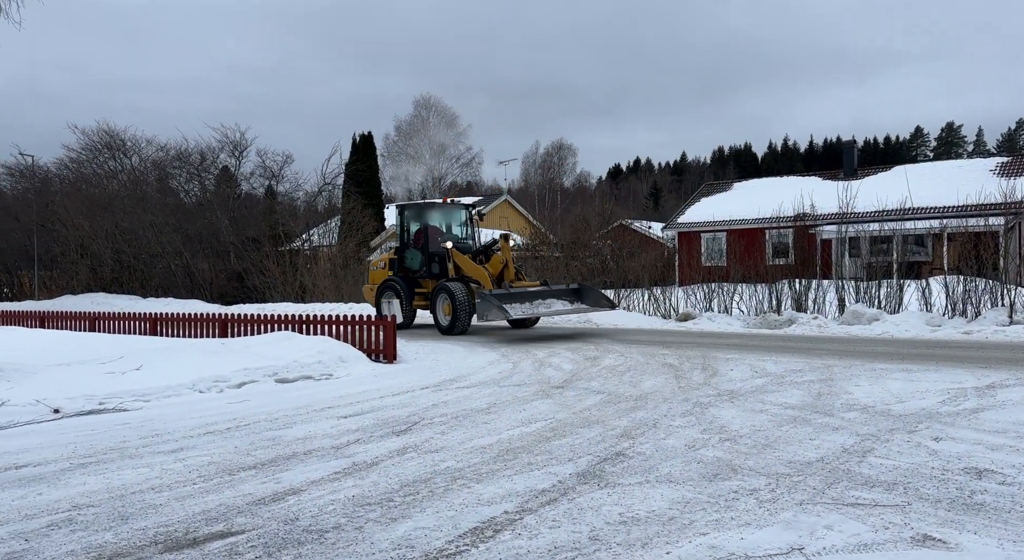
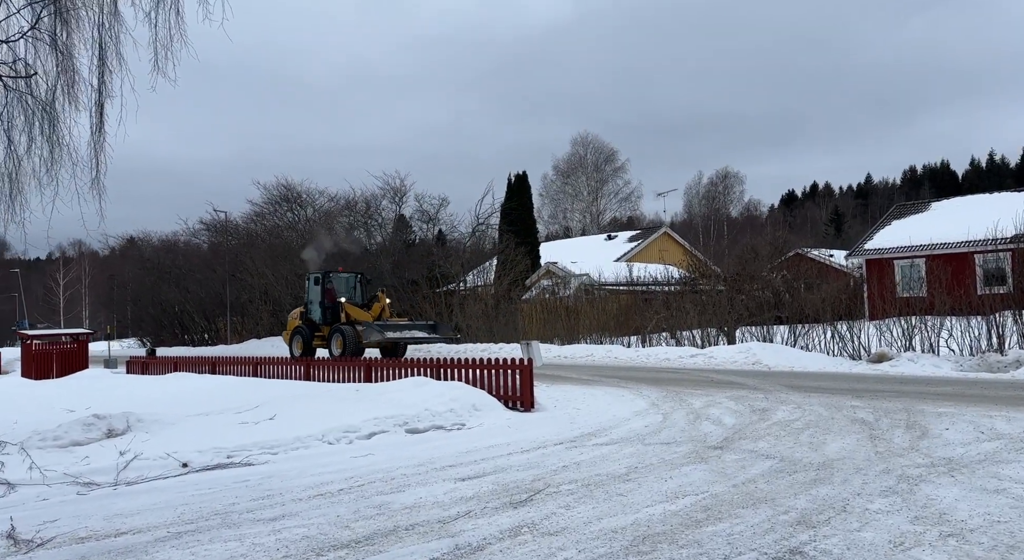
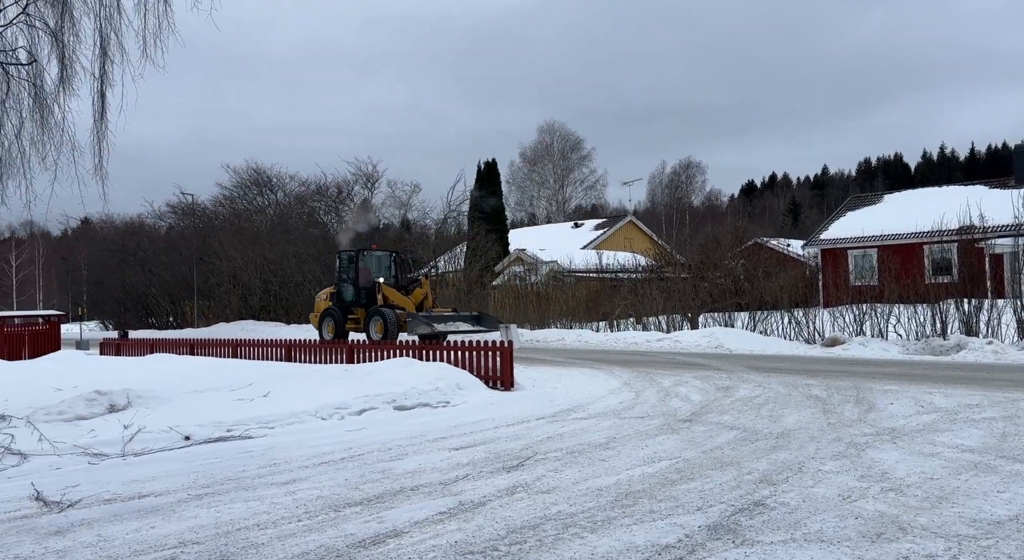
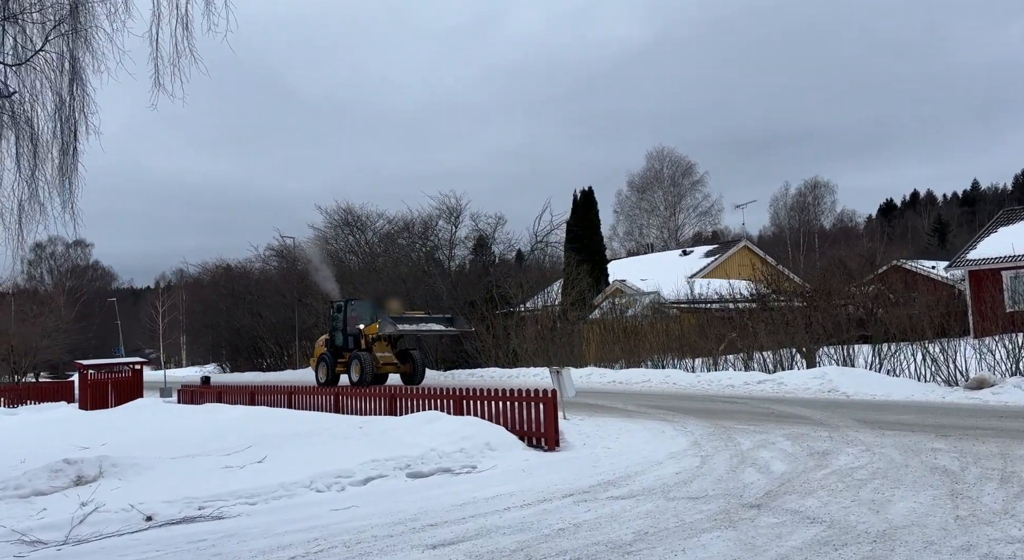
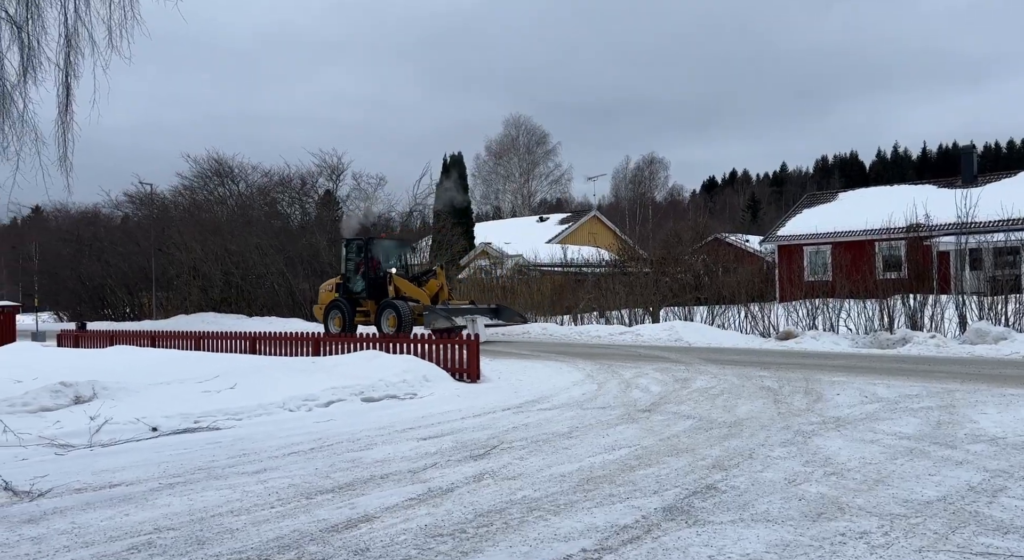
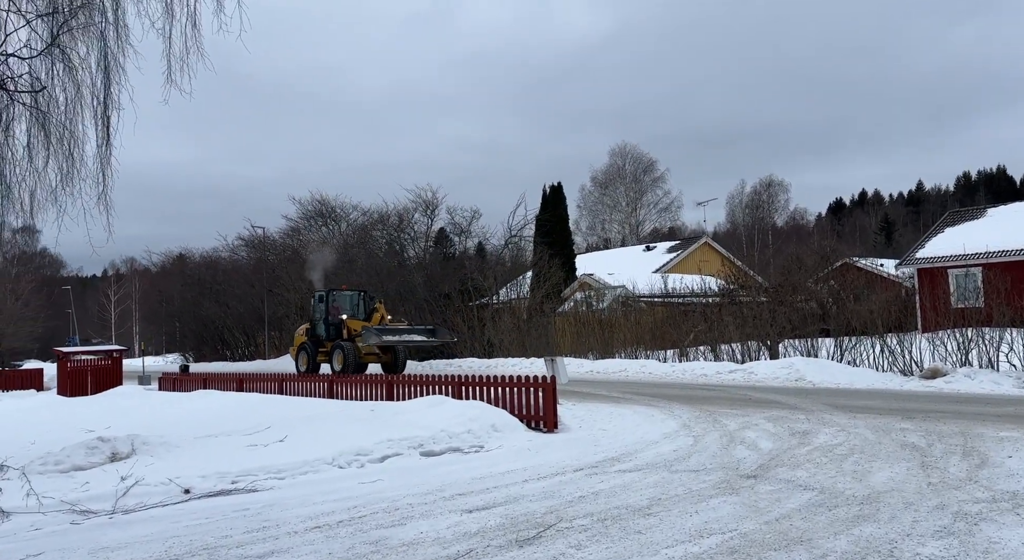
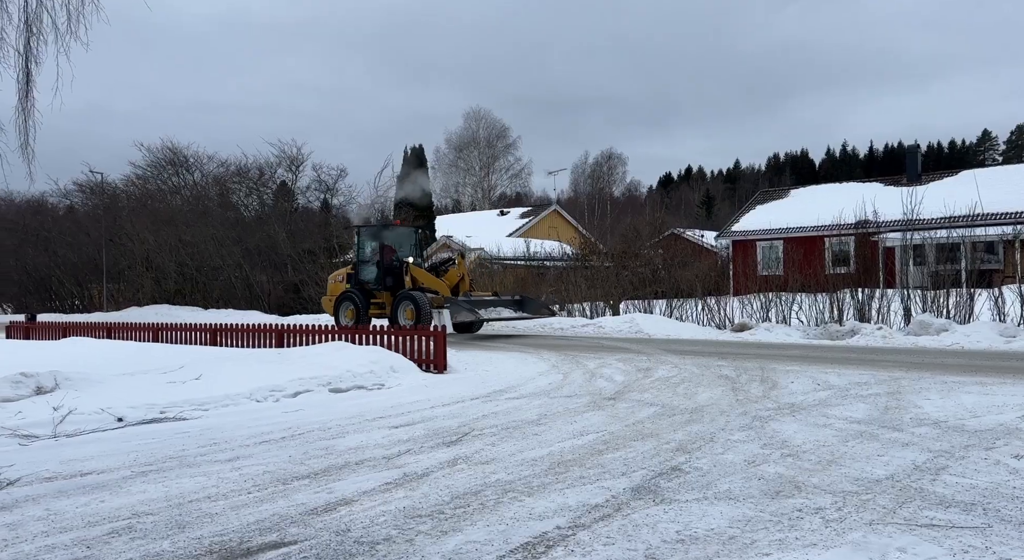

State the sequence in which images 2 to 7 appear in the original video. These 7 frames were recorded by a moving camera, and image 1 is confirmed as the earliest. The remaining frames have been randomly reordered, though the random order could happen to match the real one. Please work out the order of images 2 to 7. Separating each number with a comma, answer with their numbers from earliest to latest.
7, 5, 3, 2, 6, 4
